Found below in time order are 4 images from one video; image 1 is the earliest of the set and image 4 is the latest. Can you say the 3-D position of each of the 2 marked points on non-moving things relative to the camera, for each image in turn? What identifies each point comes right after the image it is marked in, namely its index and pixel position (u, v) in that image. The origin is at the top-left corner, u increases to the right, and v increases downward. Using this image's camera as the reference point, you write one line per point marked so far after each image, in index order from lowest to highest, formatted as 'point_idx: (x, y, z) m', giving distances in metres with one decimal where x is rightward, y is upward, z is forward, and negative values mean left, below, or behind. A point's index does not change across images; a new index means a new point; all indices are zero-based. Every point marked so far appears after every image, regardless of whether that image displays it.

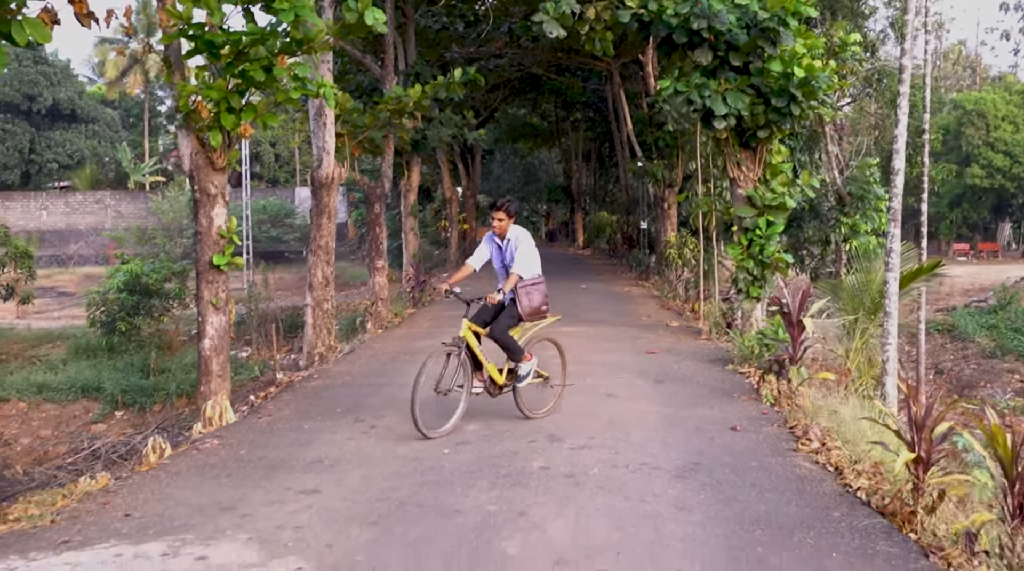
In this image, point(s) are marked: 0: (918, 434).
0: (+1.9, -0.7, +4.3) m
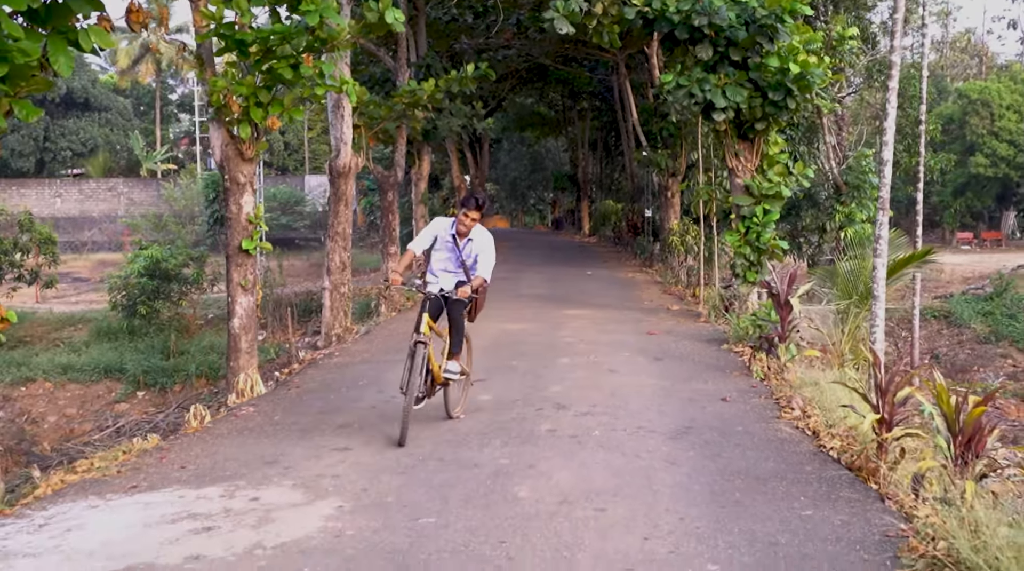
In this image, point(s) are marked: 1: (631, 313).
0: (+1.9, -0.6, +4.9) m
1: (+1.6, -0.4, +12.5) m
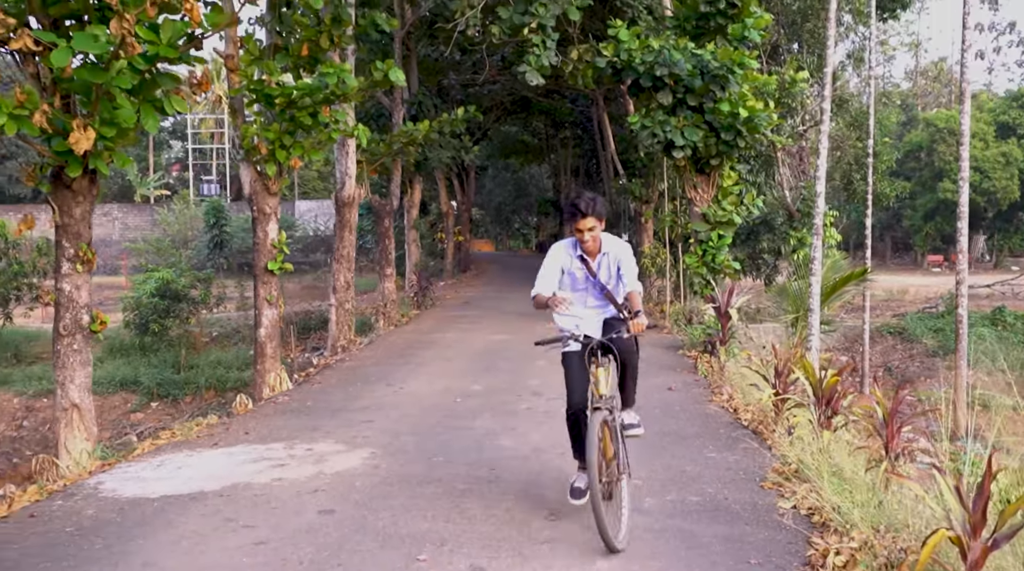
0: (+1.8, -0.6, +6.5) m
1: (+1.4, -0.6, +14.1) m
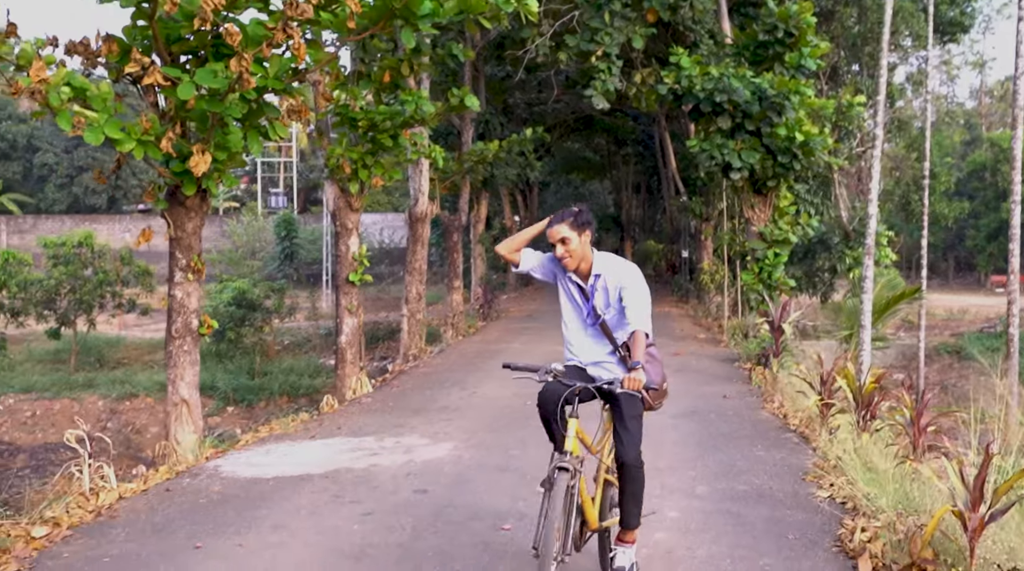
0: (+2.3, -0.7, +7.0) m
1: (+2.3, -0.8, +14.6) m
